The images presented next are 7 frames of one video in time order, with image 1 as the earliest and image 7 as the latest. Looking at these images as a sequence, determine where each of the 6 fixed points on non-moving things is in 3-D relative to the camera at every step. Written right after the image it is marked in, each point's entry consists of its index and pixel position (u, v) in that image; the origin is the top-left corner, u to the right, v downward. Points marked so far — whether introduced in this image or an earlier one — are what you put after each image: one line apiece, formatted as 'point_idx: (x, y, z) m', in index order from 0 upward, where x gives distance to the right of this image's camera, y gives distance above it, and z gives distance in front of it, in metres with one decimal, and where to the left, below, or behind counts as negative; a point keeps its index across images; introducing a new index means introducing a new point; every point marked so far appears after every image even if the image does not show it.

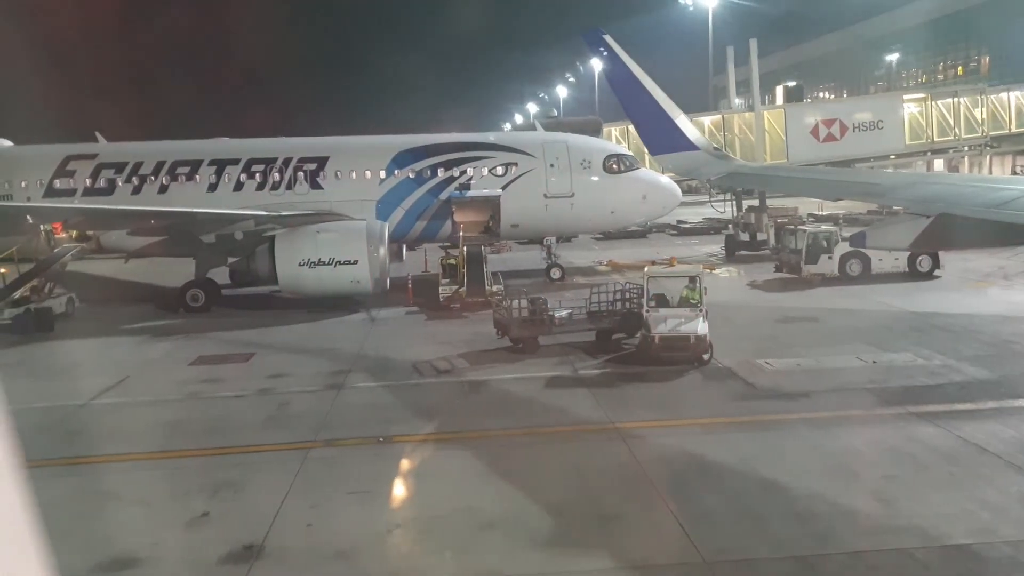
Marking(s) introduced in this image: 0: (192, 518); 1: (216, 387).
0: (-2.2, -1.6, +6.5) m
1: (-3.4, -1.1, +10.8) m
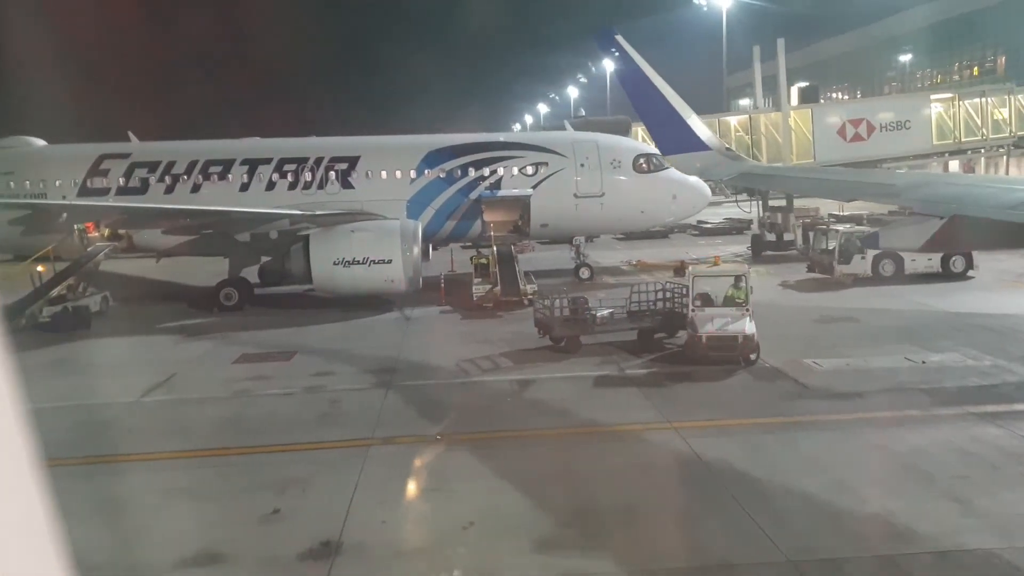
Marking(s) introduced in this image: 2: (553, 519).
0: (-1.7, -1.6, +6.5) m
1: (-2.8, -1.1, +10.8) m
2: (+0.3, -1.5, +6.3) m
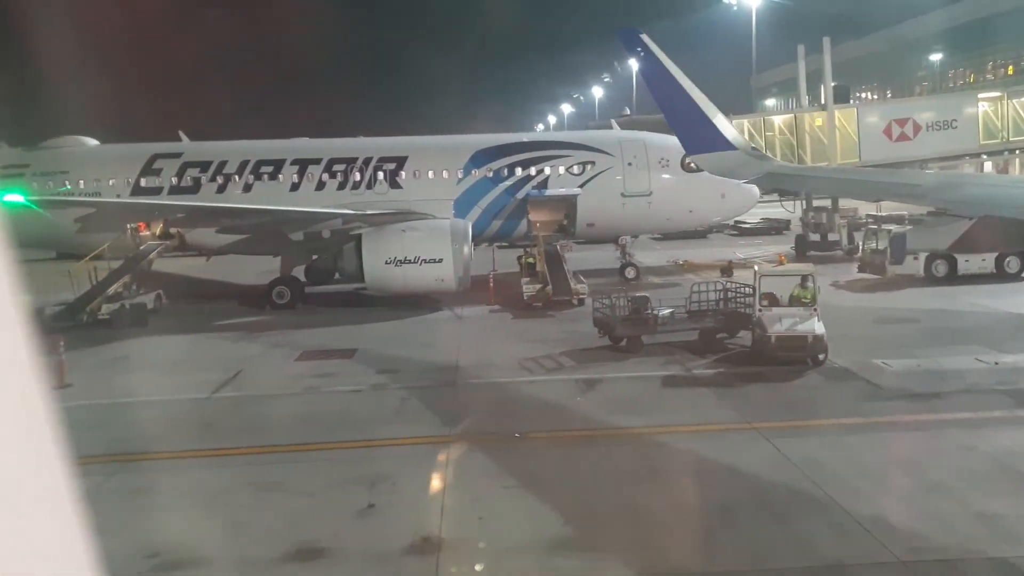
0: (-1.1, -1.5, +6.6) m
1: (-2.1, -1.1, +10.9) m
2: (+0.9, -1.5, +6.3) m
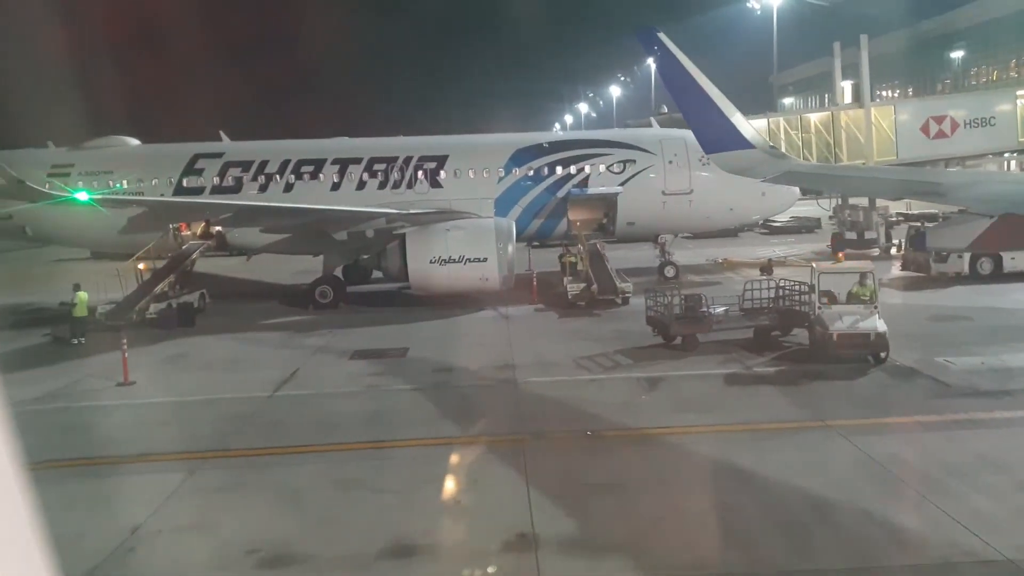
0: (-0.5, -1.5, +6.6) m
1: (-1.4, -1.1, +10.9) m
2: (+1.5, -1.5, +6.3) m
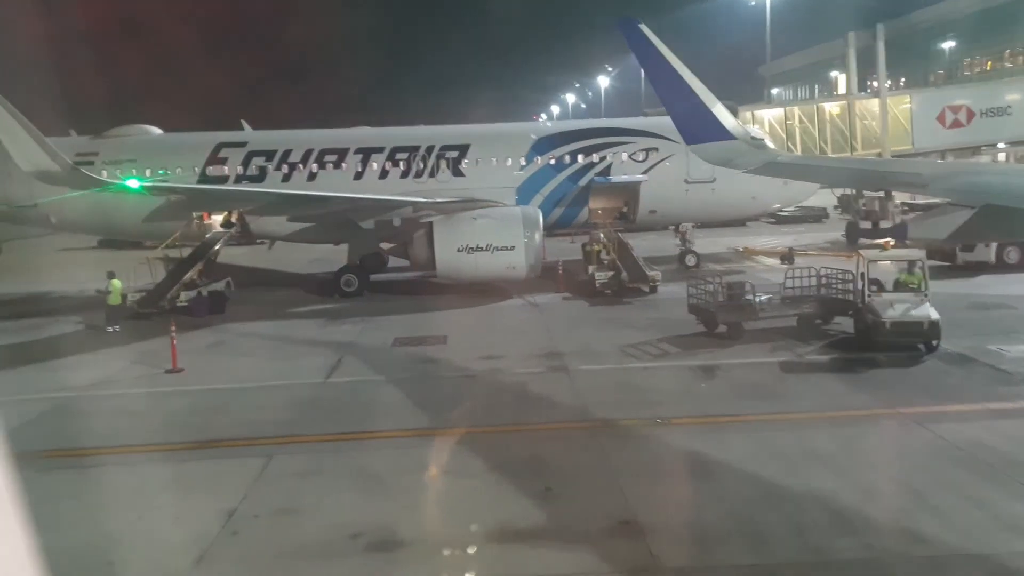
0: (+0.2, -1.4, +6.6) m
1: (-0.8, -0.9, +10.9) m
2: (+2.1, -1.4, +6.3) m
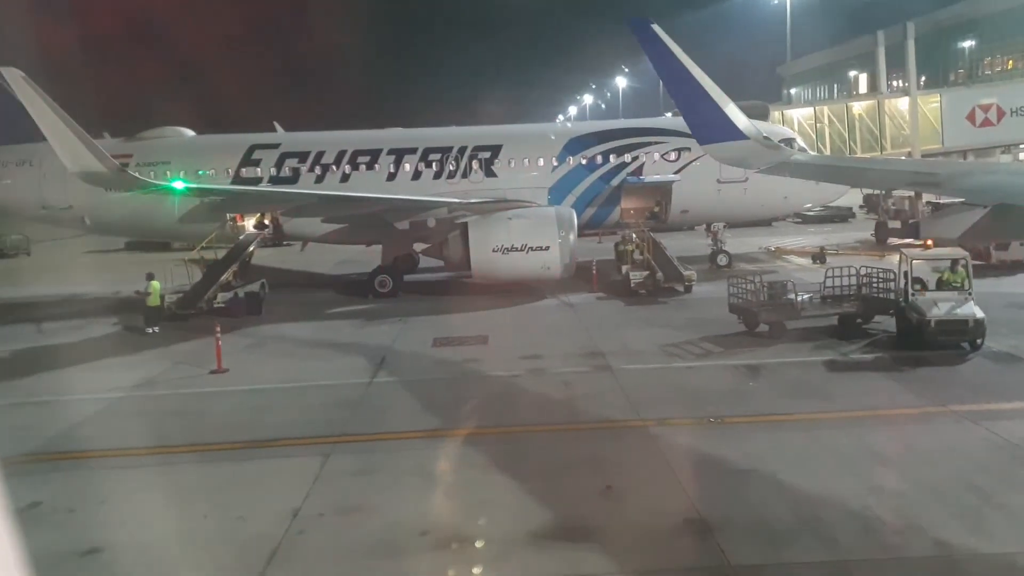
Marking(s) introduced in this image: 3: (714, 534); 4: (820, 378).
0: (+0.6, -1.4, +6.6) m
1: (-0.3, -0.9, +11.0) m
2: (+2.6, -1.4, +6.3) m
3: (+1.2, -1.5, +5.8) m
4: (+3.1, -0.9, +9.7) m
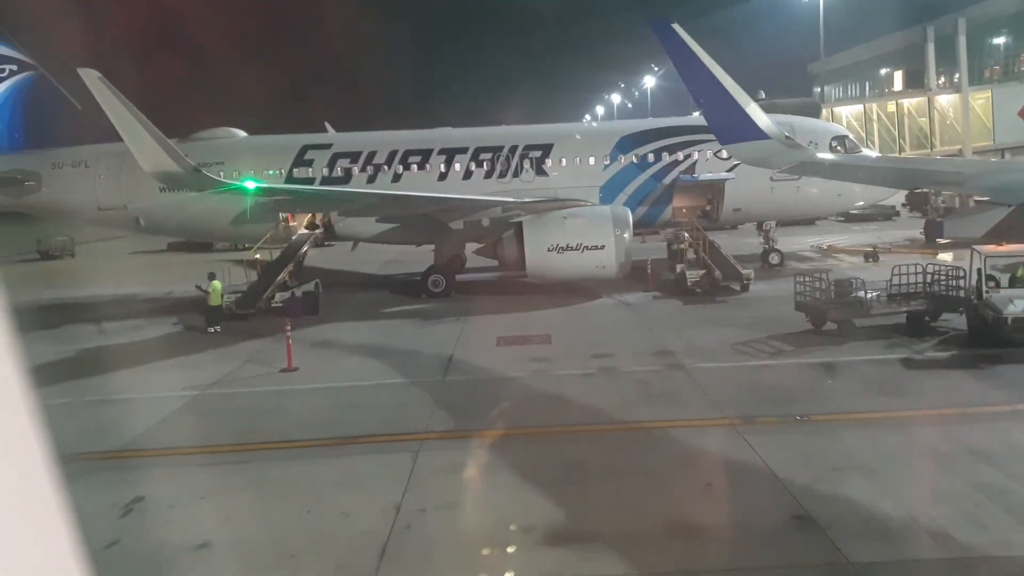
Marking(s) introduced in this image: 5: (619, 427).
0: (+1.3, -1.4, +6.6) m
1: (+0.5, -0.9, +10.9) m
2: (+3.2, -1.4, +6.2) m
3: (+1.9, -1.5, +5.7) m
4: (+3.9, -0.9, +9.6) m
5: (+0.9, -1.2, +8.3) m
